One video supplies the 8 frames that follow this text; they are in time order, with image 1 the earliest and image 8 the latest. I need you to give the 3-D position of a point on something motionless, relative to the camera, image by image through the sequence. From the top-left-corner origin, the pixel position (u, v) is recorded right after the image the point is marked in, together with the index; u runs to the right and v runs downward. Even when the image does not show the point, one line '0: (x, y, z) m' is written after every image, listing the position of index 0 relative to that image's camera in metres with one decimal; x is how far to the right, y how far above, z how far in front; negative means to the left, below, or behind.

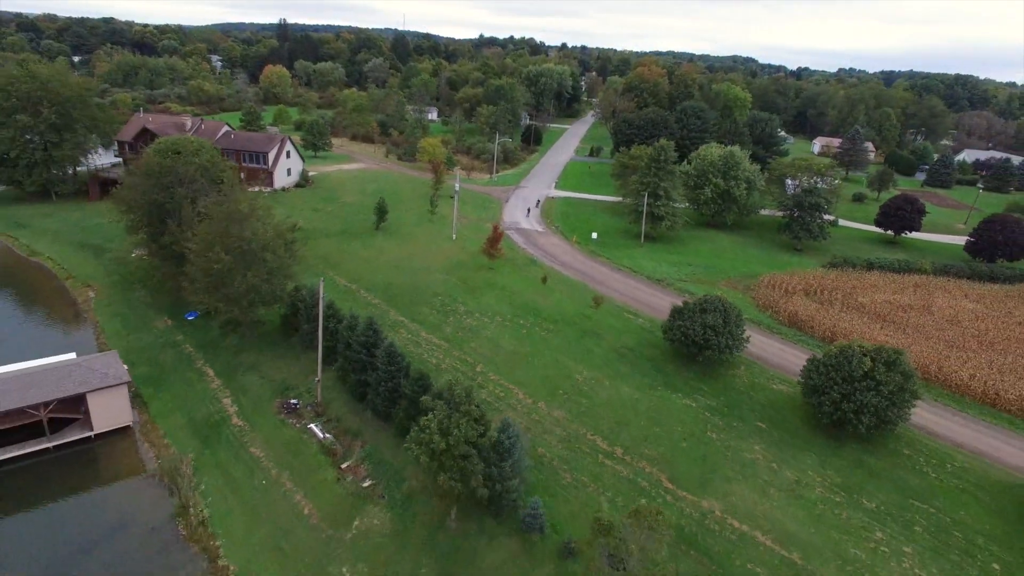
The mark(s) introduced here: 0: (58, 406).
0: (-8.0, -2.0, +19.3) m
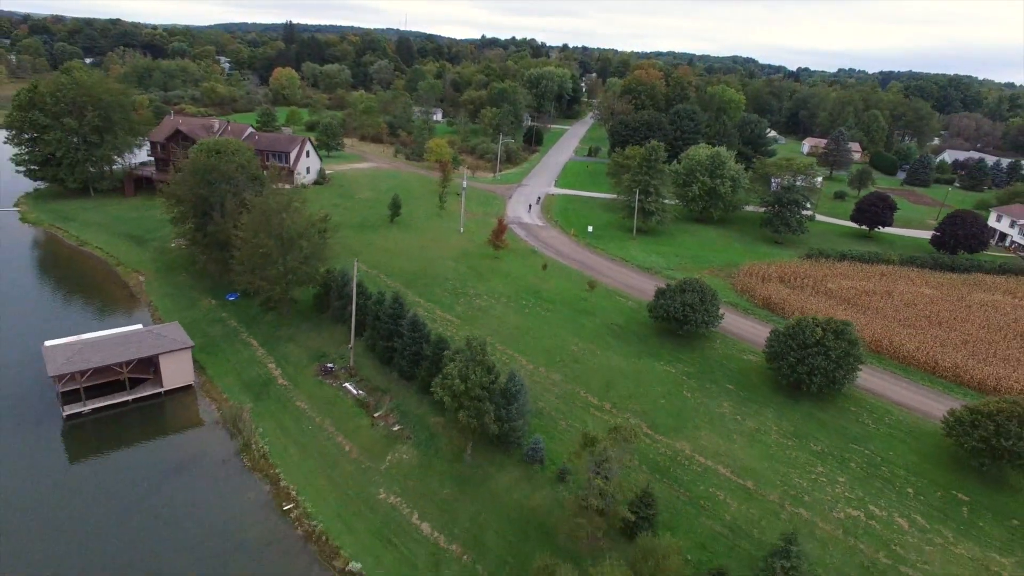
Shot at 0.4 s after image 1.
0: (-7.9, -1.6, +22.8) m
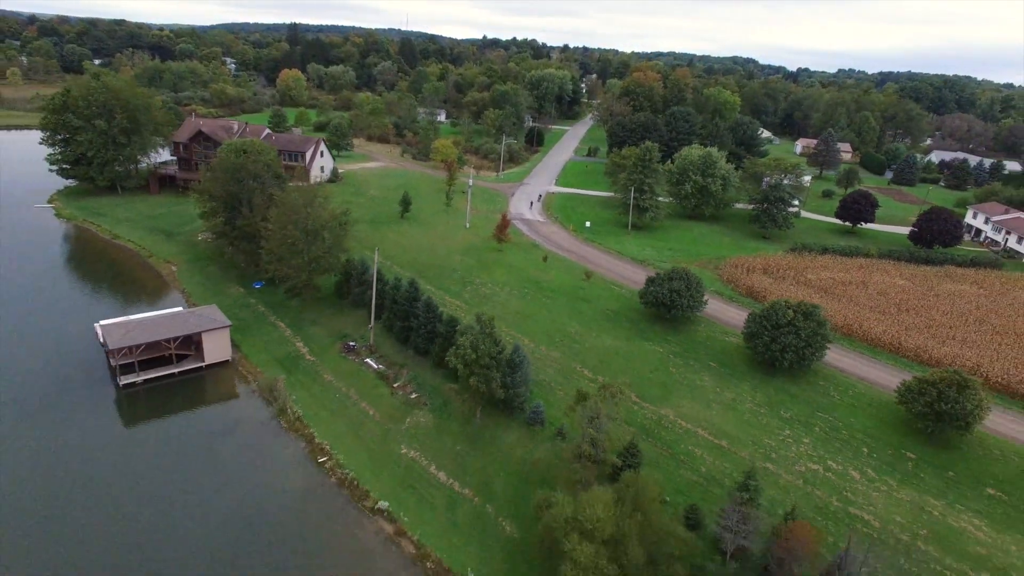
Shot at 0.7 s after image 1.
0: (-7.8, -1.3, +25.6) m
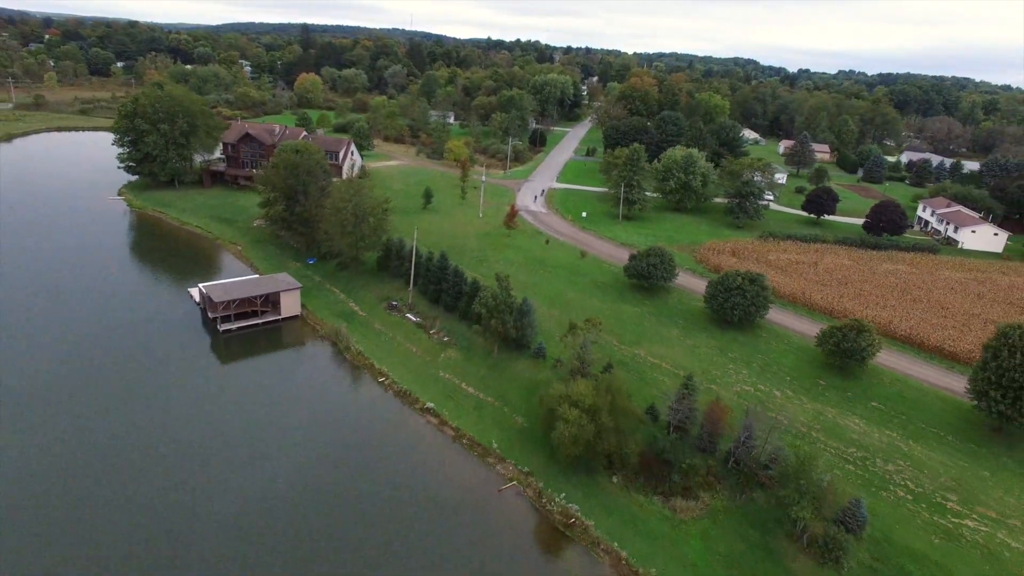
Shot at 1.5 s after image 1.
0: (-7.5, -0.4, +32.7) m
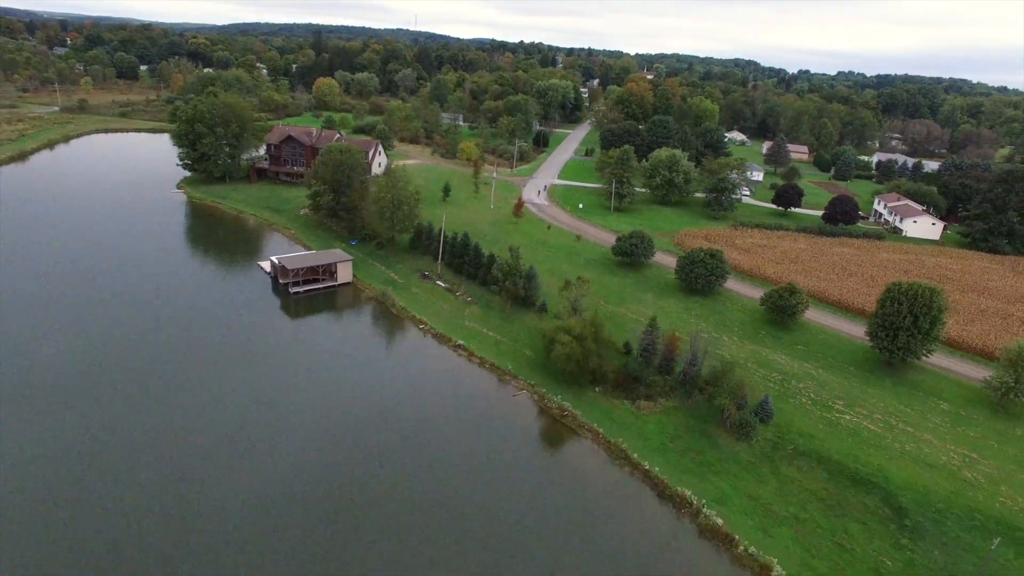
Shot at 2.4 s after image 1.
0: (-7.2, +0.7, +41.1) m
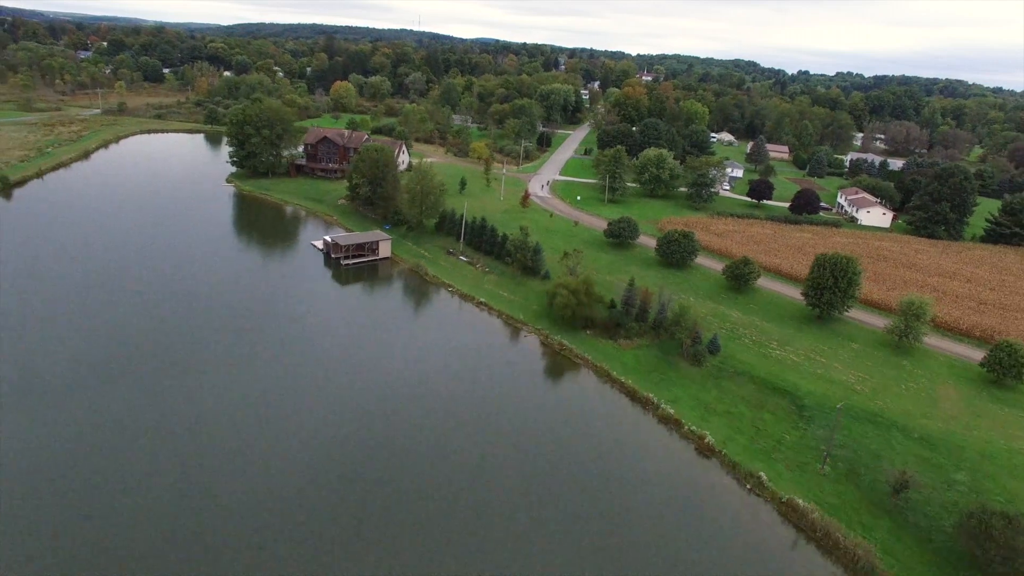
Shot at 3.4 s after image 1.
0: (-6.8, +1.8, +50.2) m
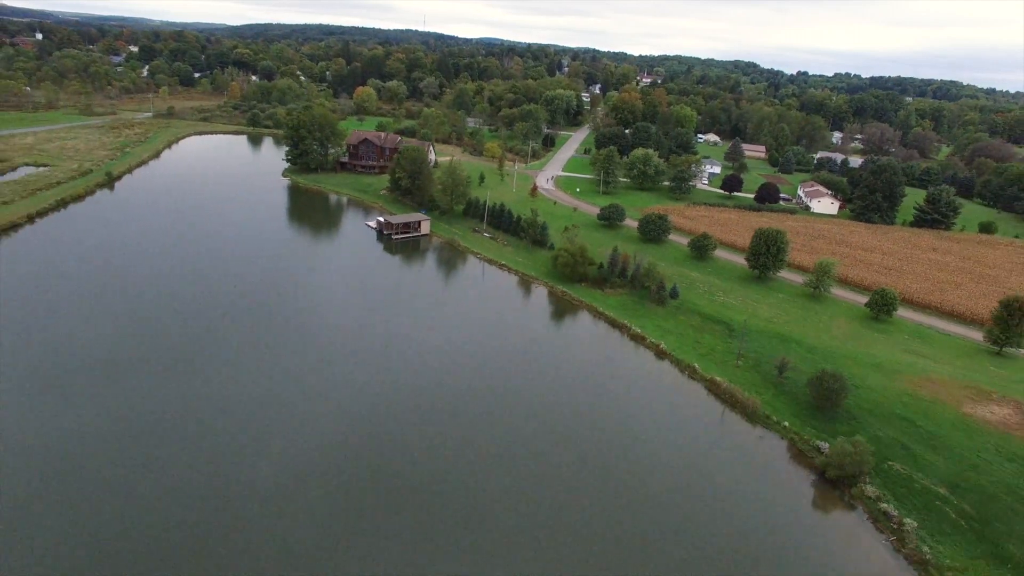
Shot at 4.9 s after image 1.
0: (-6.0, +3.6, +63.7) m
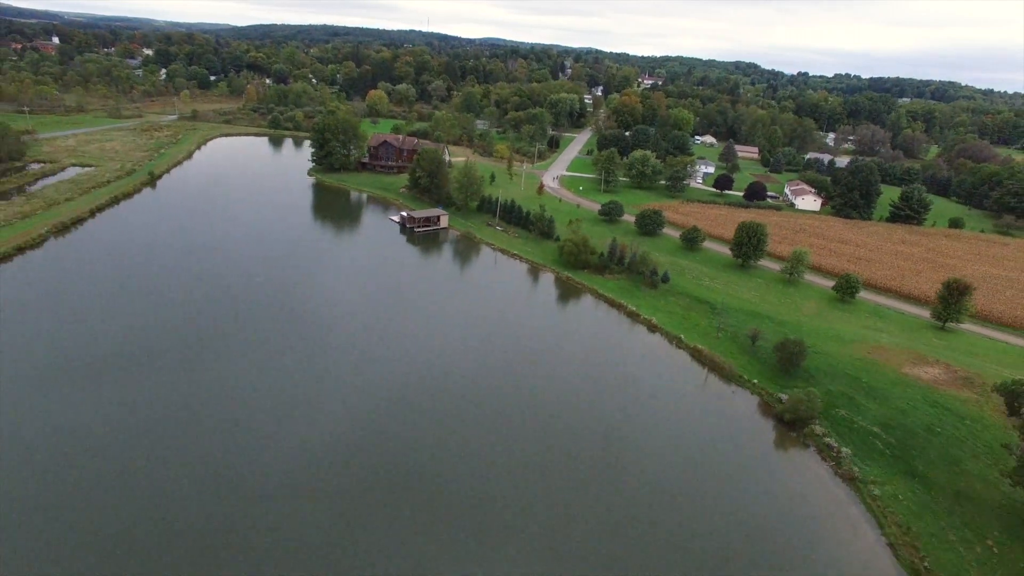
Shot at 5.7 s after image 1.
0: (-5.4, +4.3, +70.7) m
